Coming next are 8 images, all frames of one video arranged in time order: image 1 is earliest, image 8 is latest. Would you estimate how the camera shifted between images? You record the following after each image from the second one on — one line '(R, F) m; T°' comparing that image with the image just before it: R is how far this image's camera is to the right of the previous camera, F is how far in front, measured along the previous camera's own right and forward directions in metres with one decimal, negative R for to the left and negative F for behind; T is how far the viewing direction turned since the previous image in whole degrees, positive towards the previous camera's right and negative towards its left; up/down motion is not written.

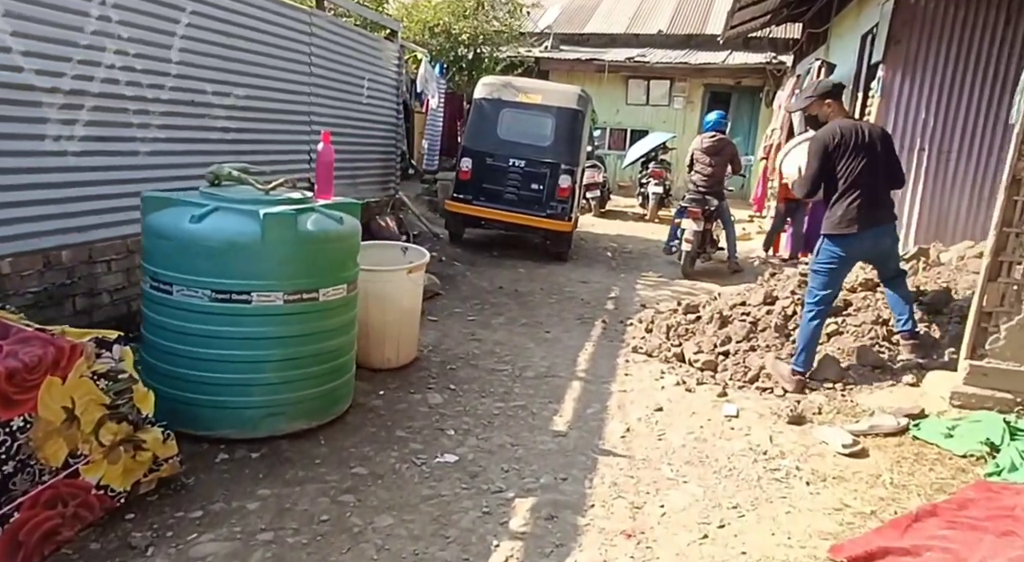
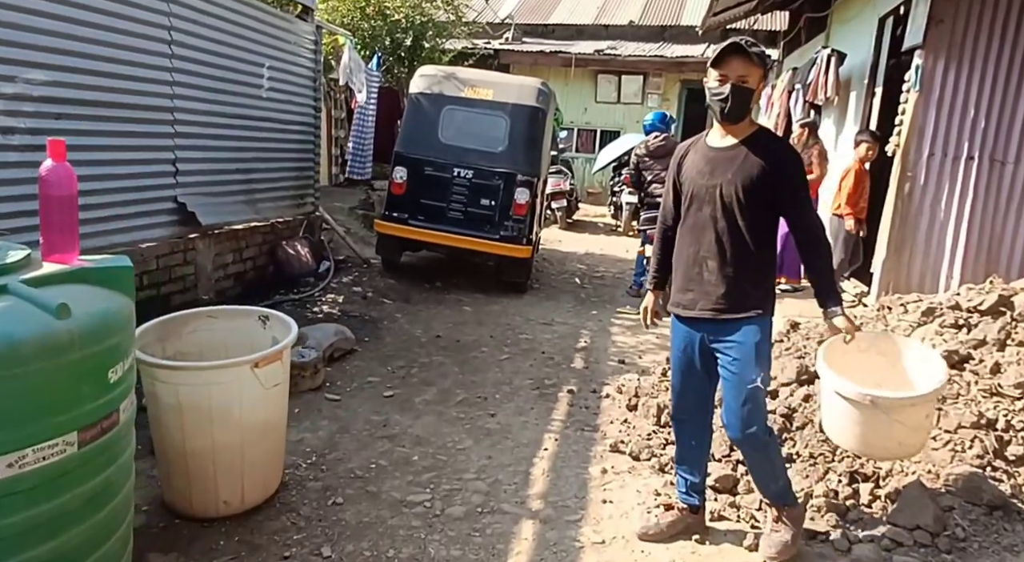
(+0.2, +1.7) m; +2°
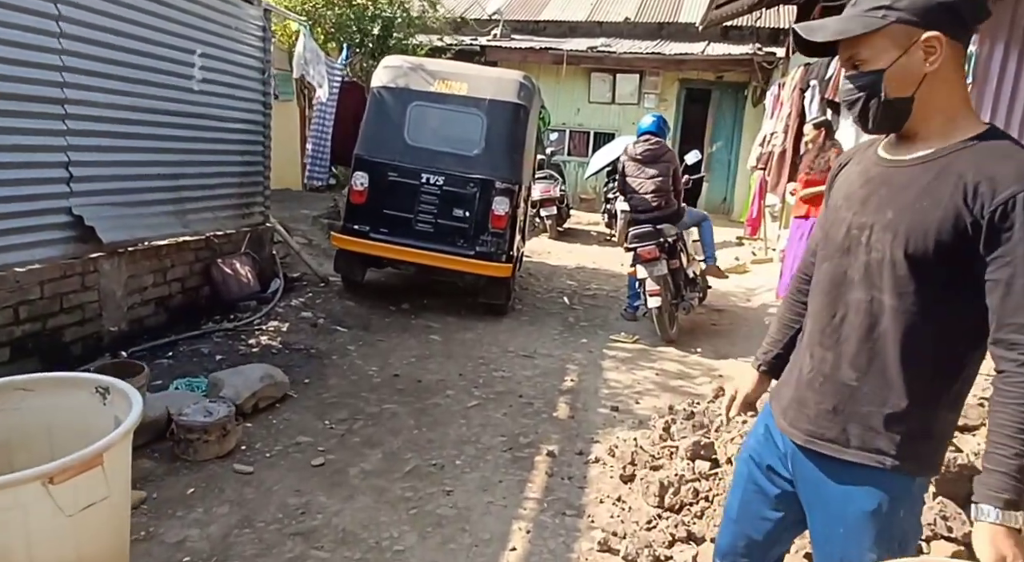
(+0.1, +1.0) m; 0°
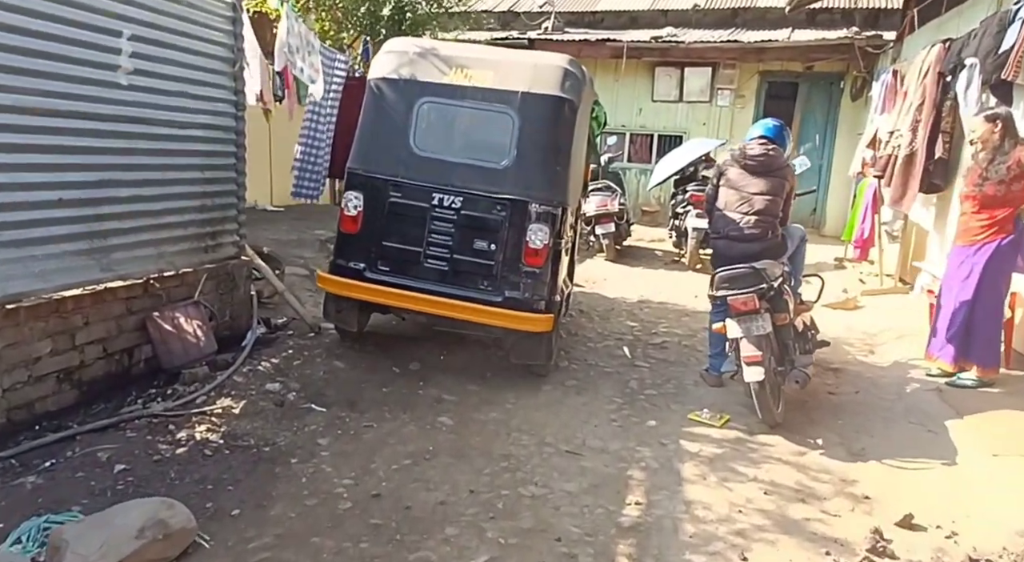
(+0.1, +1.7) m; -4°
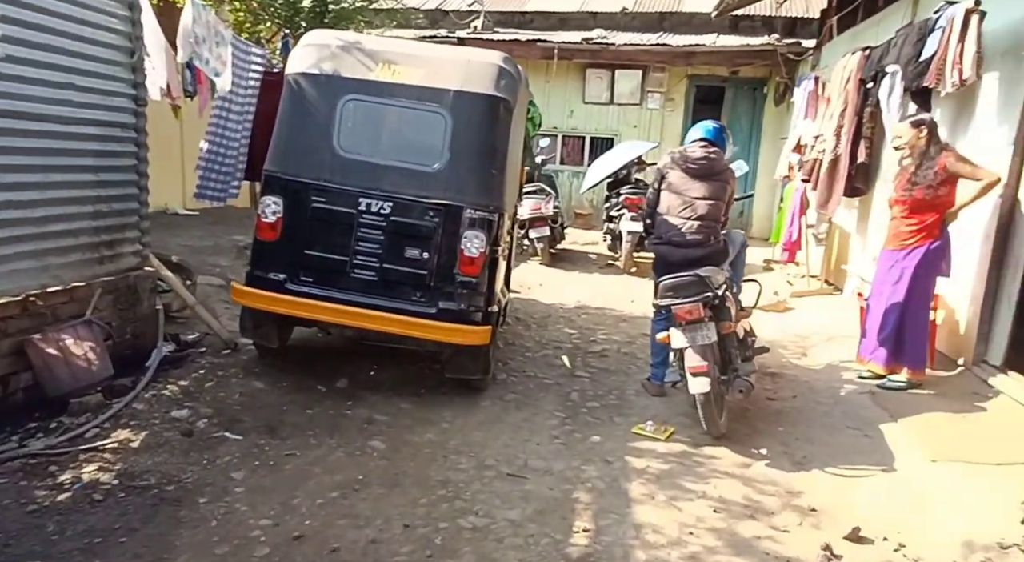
(0.0, +0.3) m; +5°
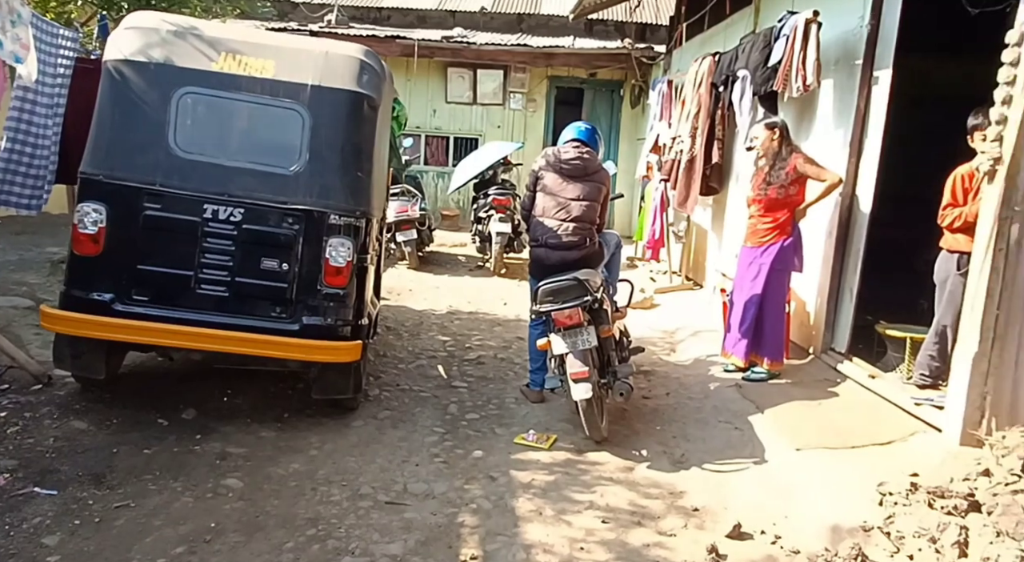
(0.0, +0.2) m; +10°
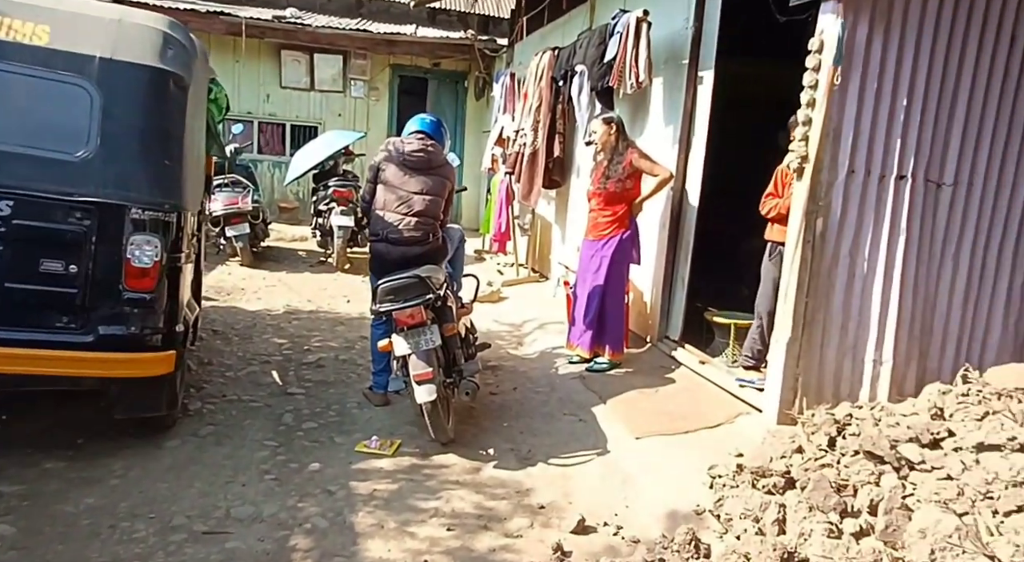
(0.0, +0.2) m; +11°
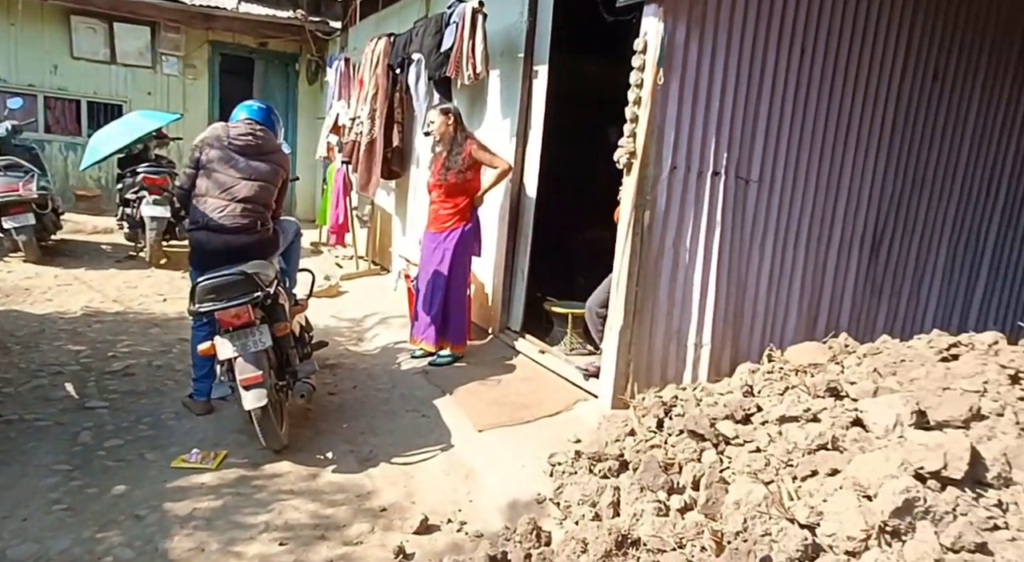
(0.0, +0.2) m; +12°
